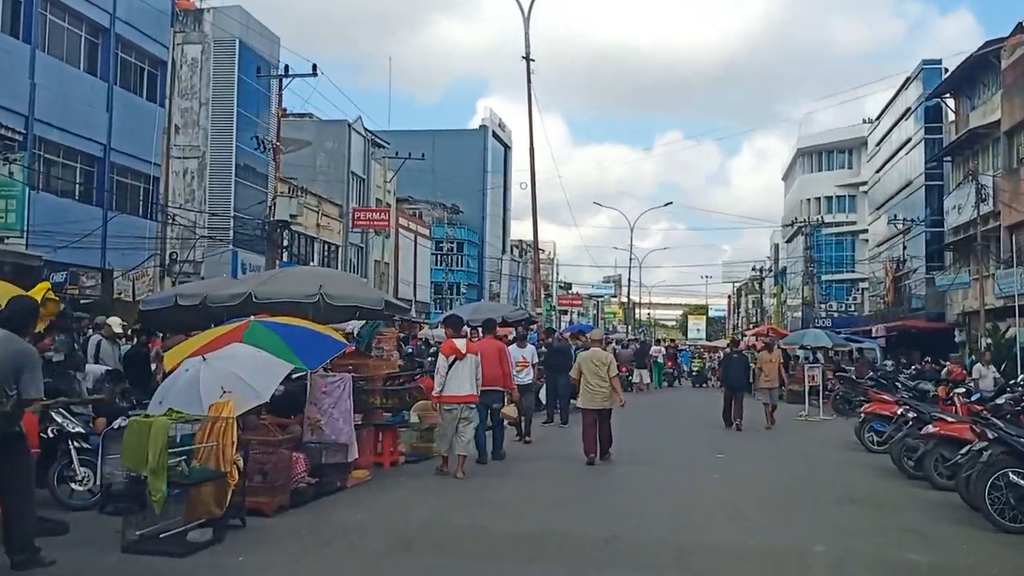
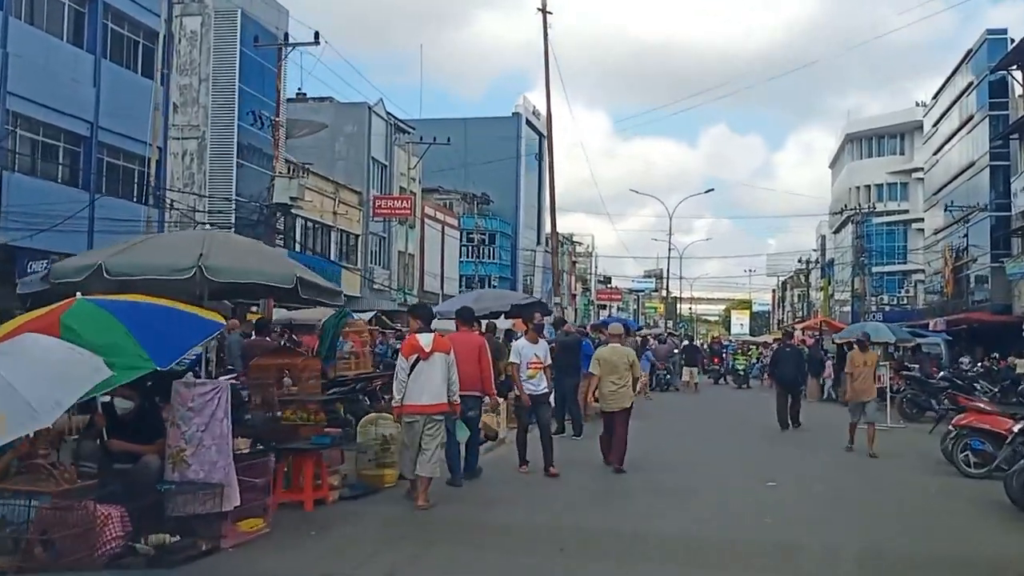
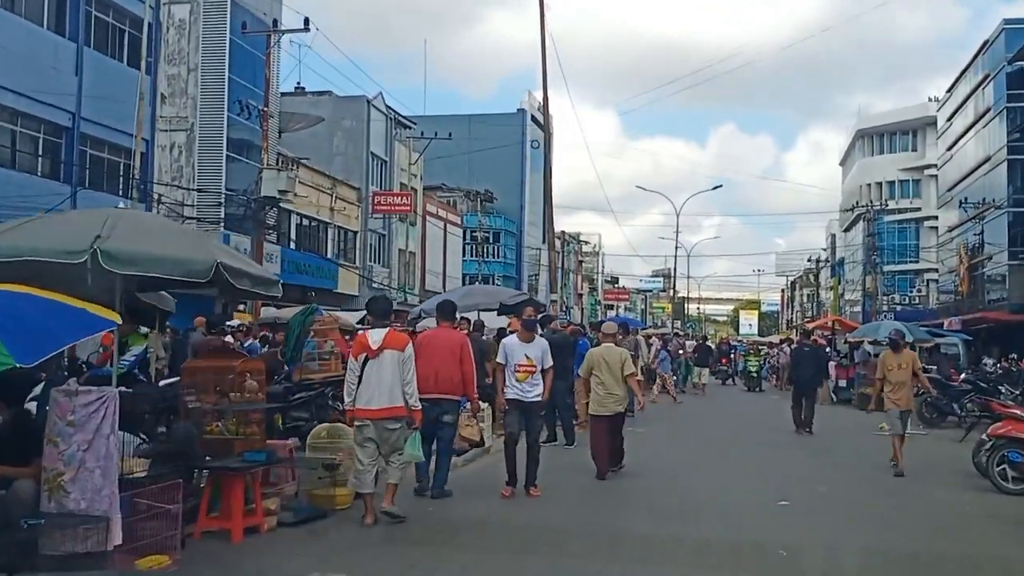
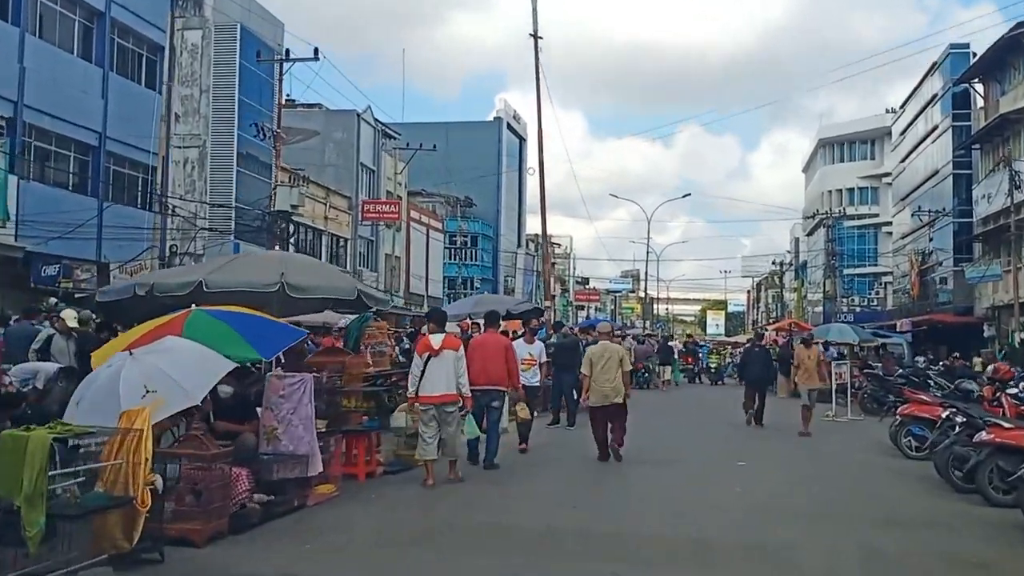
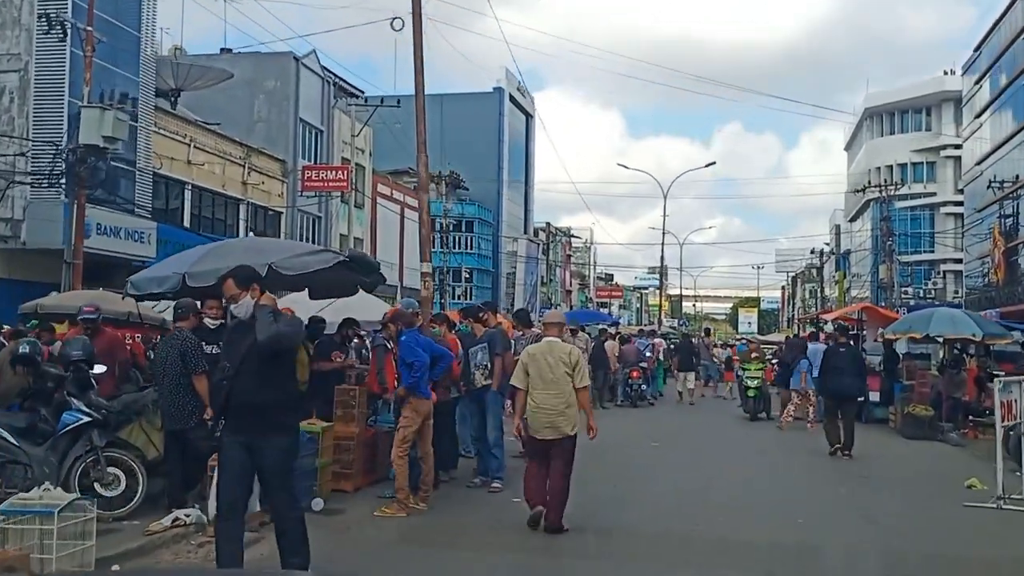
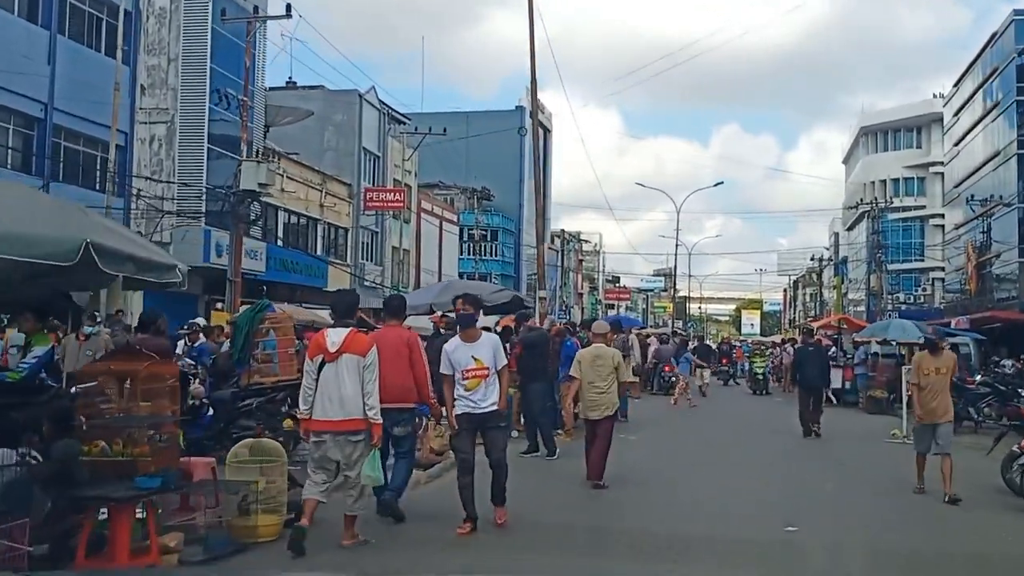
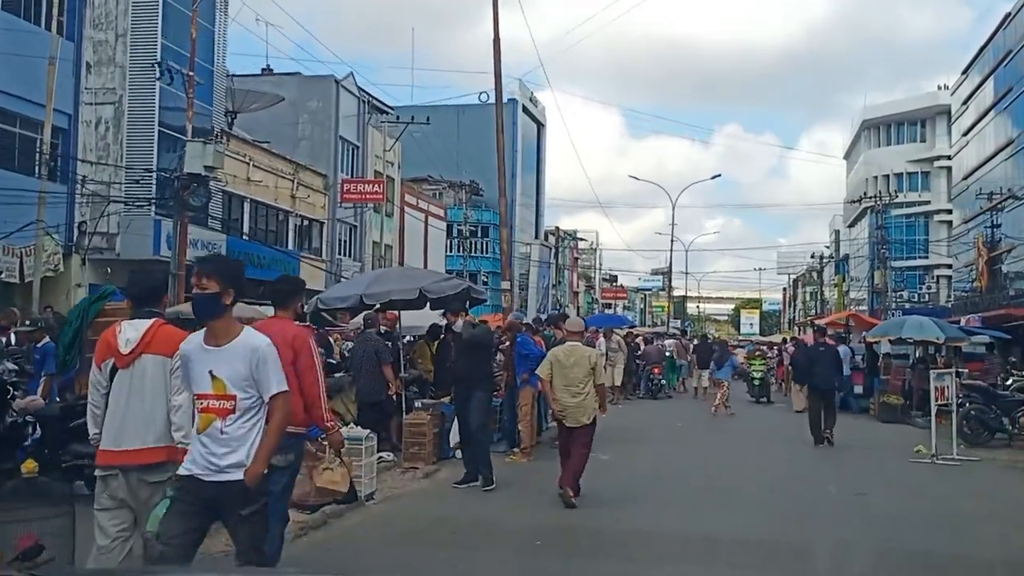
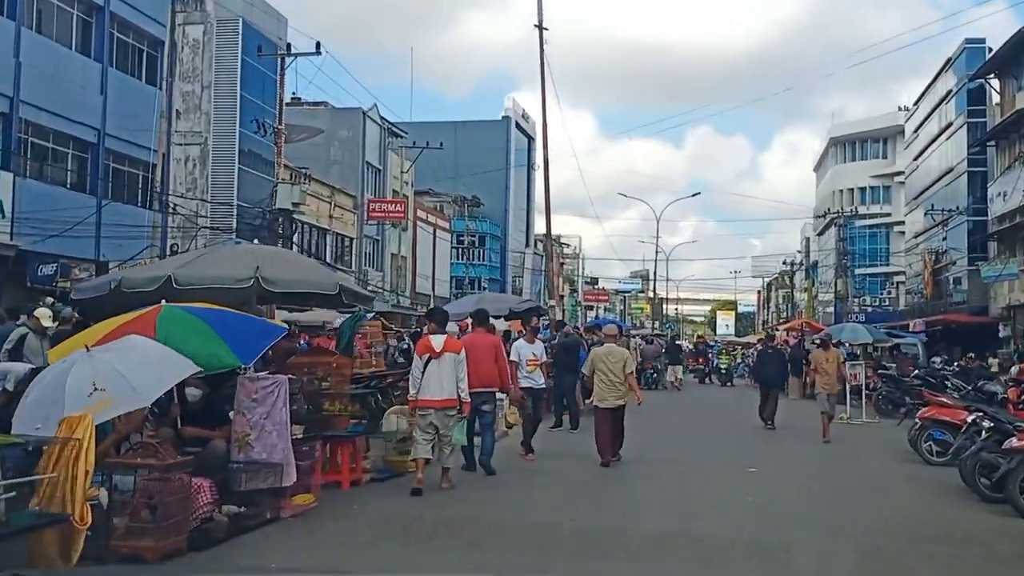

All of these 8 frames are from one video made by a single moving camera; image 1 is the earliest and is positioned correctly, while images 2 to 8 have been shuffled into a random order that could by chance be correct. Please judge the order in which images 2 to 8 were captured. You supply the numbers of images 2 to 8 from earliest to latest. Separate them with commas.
4, 8, 2, 3, 6, 7, 5
